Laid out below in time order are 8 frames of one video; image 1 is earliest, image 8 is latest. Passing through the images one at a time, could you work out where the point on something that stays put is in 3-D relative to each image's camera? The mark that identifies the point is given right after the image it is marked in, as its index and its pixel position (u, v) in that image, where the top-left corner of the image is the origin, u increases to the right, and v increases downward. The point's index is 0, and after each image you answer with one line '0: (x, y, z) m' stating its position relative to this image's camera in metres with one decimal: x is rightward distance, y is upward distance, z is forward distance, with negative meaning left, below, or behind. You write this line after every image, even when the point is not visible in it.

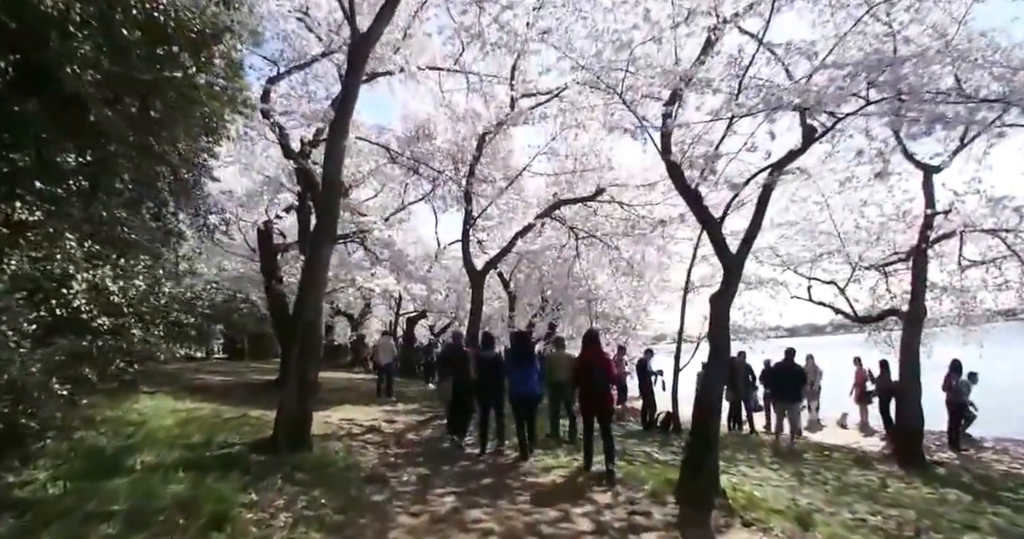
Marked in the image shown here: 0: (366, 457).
0: (-1.8, -2.3, +6.3) m
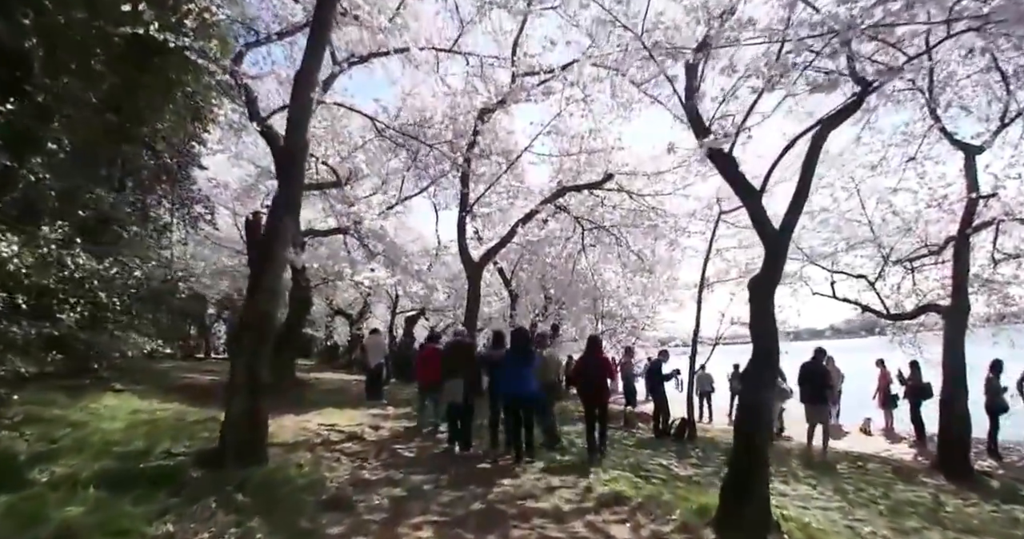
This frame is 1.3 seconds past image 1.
0: (-1.8, -2.1, +5.3) m
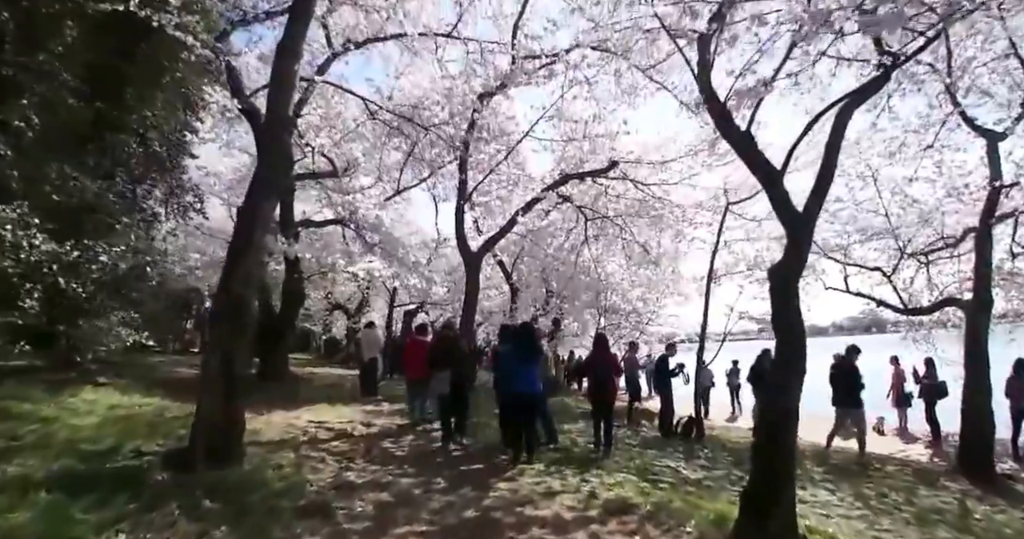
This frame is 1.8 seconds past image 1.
0: (-1.8, -1.9, +4.9) m
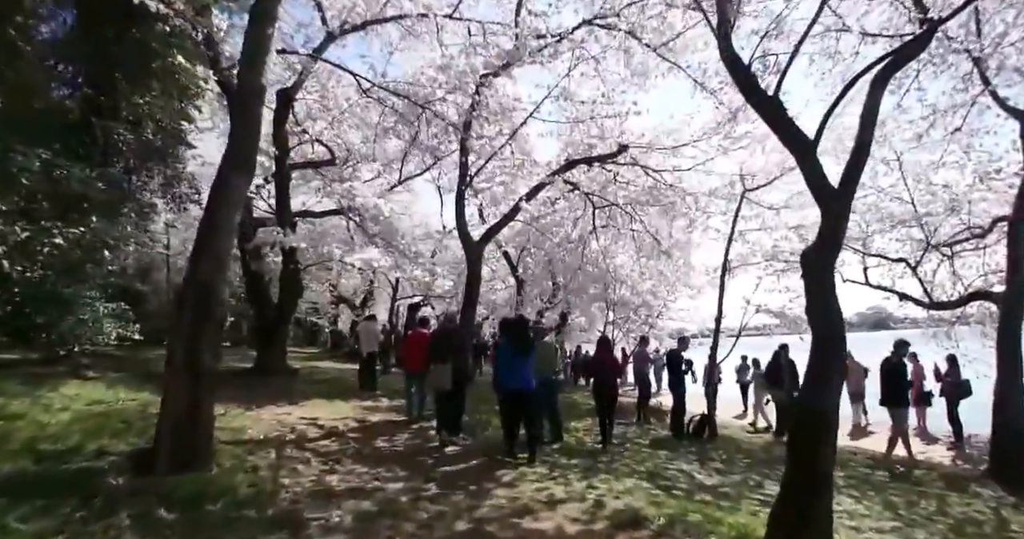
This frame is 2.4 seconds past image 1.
0: (-1.8, -1.8, +4.5) m
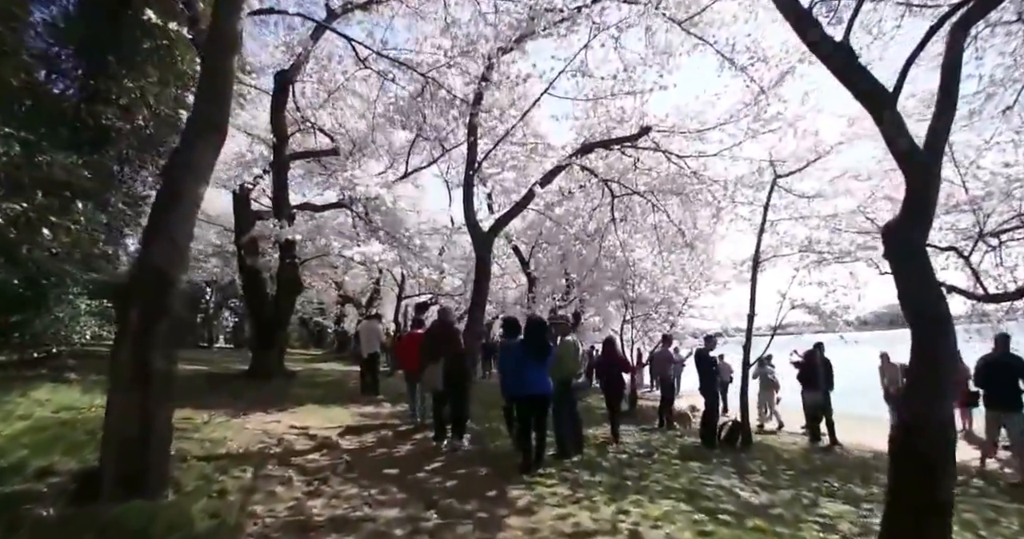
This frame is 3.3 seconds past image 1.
0: (-1.7, -1.7, +3.7) m
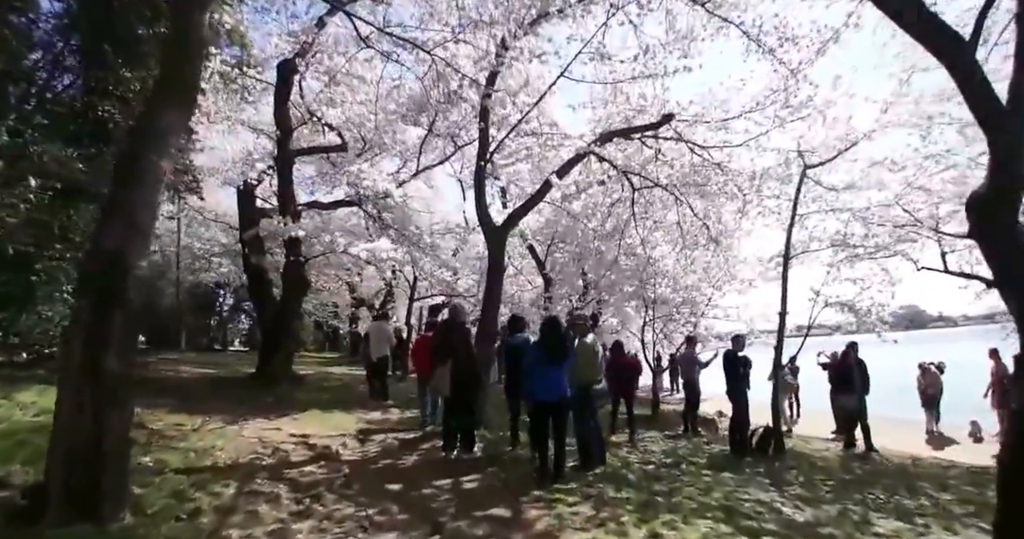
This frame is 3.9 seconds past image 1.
0: (-1.6, -1.6, +3.3) m
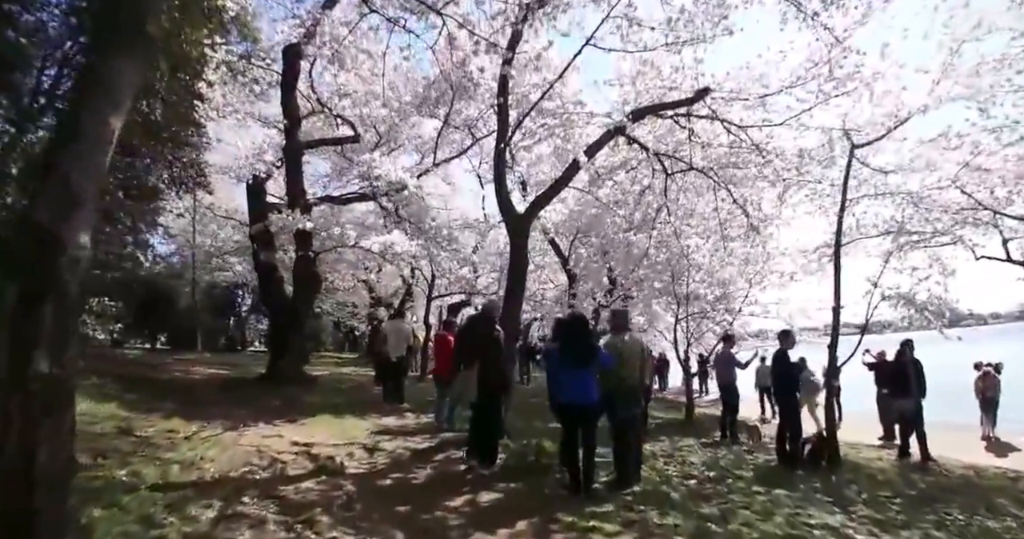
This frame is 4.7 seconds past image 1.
0: (-1.5, -1.5, +2.7) m
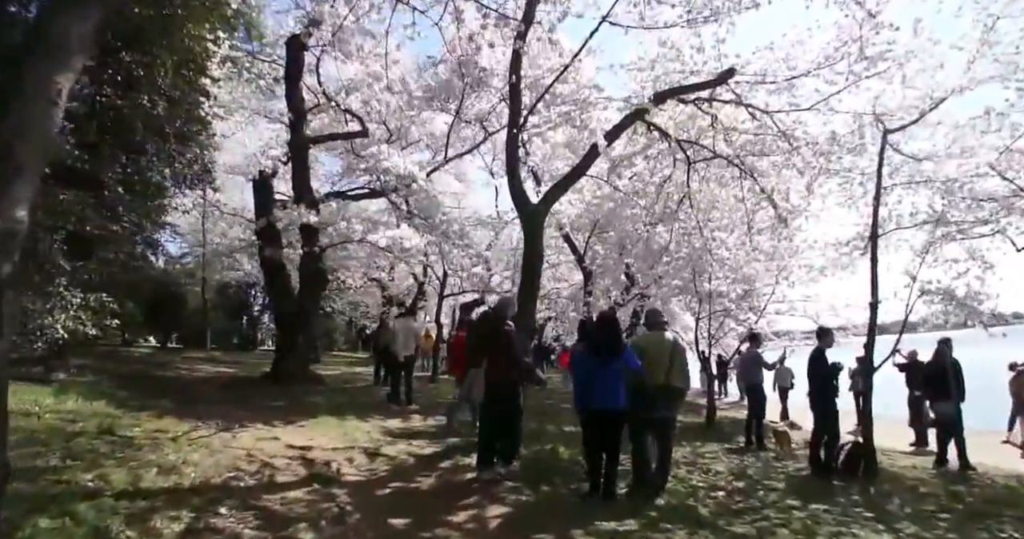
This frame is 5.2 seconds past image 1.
0: (-1.4, -1.4, +2.3) m
